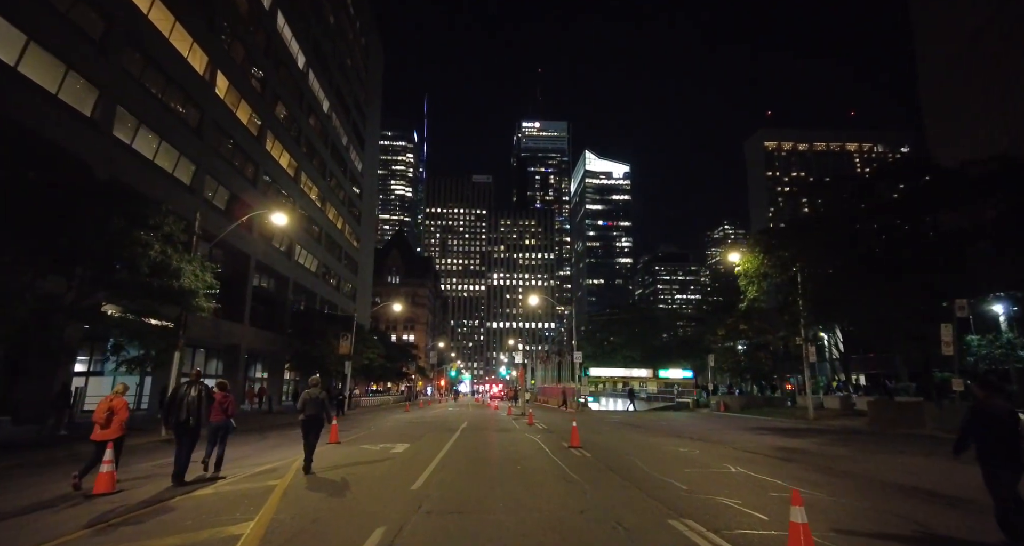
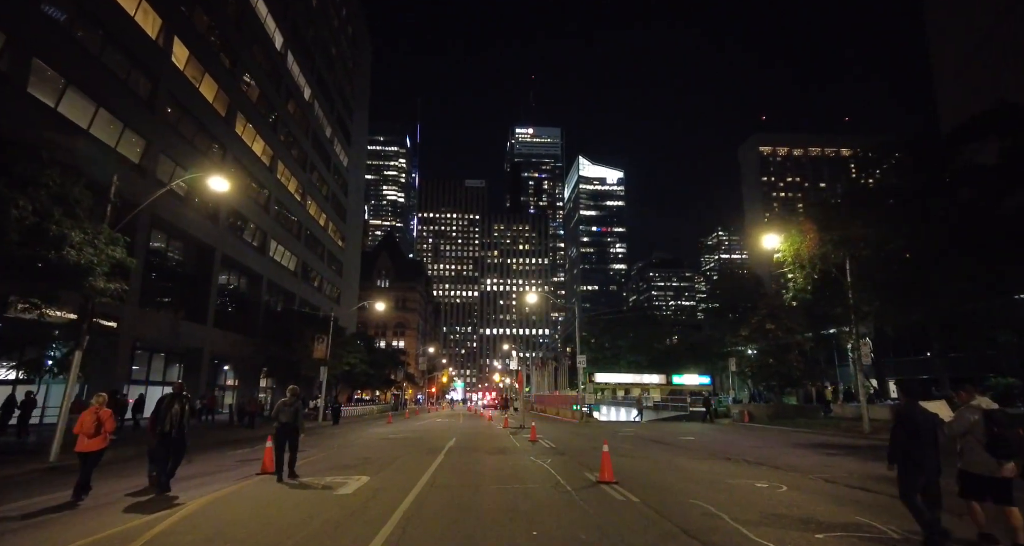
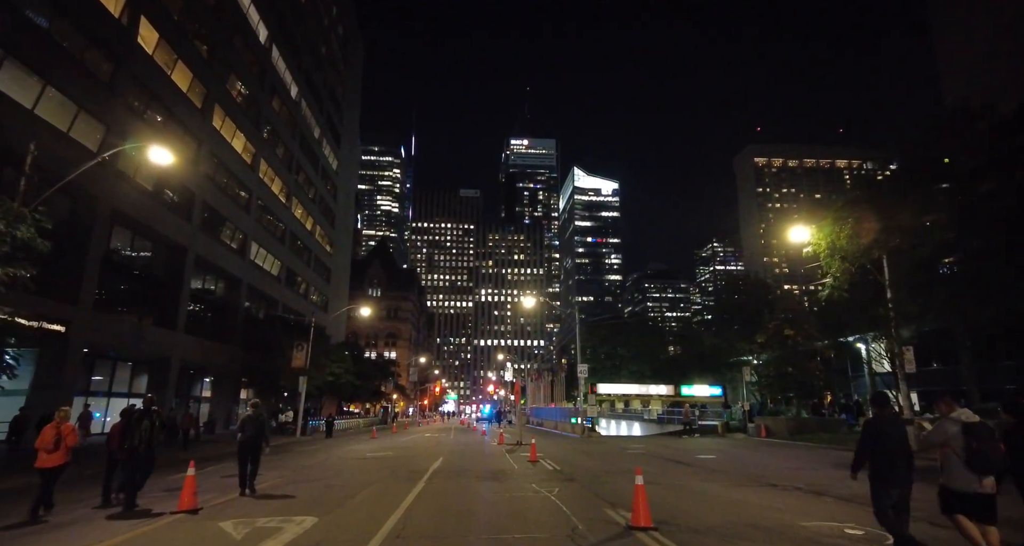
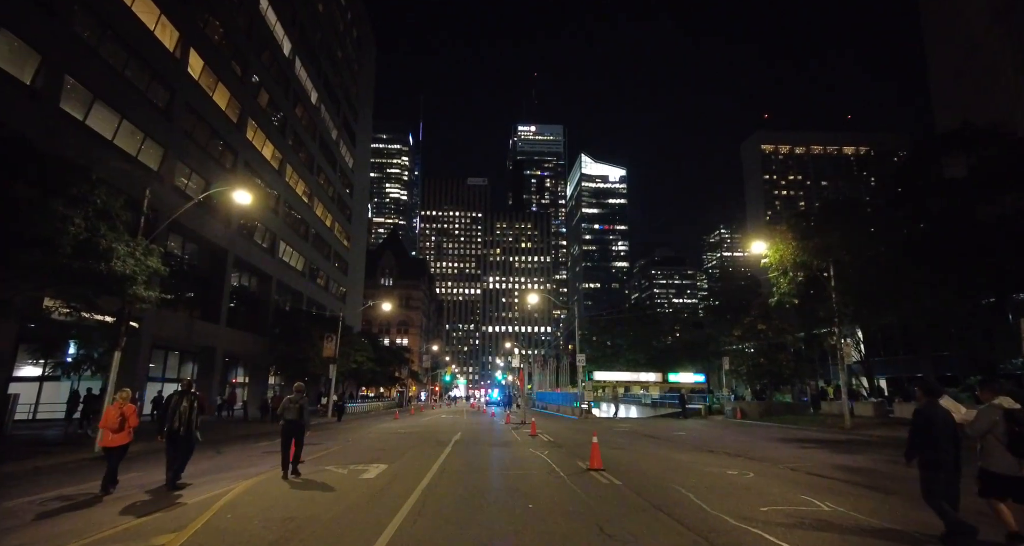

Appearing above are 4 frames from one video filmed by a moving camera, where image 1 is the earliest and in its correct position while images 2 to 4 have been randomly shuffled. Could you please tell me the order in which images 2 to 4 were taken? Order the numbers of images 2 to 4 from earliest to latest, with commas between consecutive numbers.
4, 2, 3
